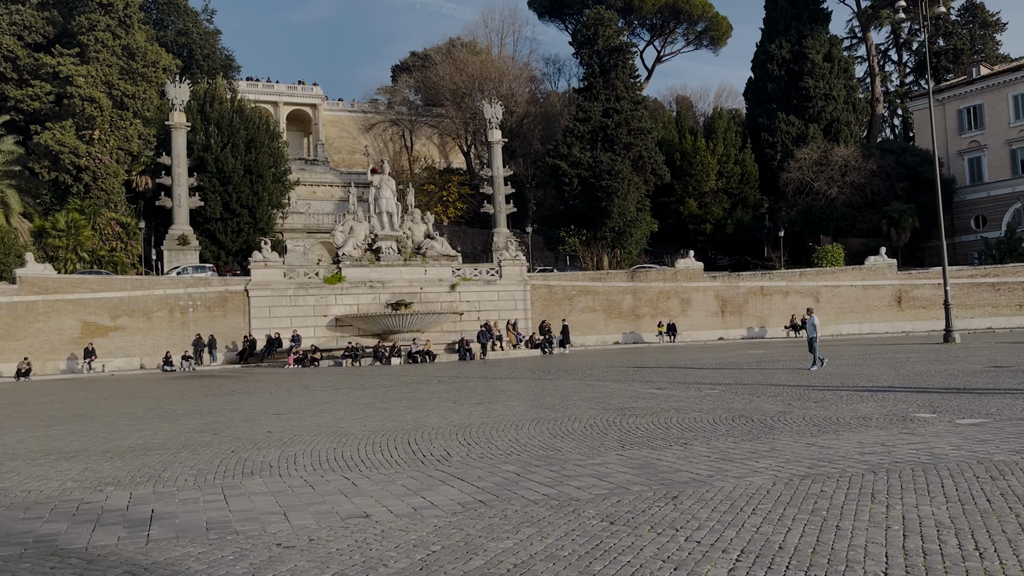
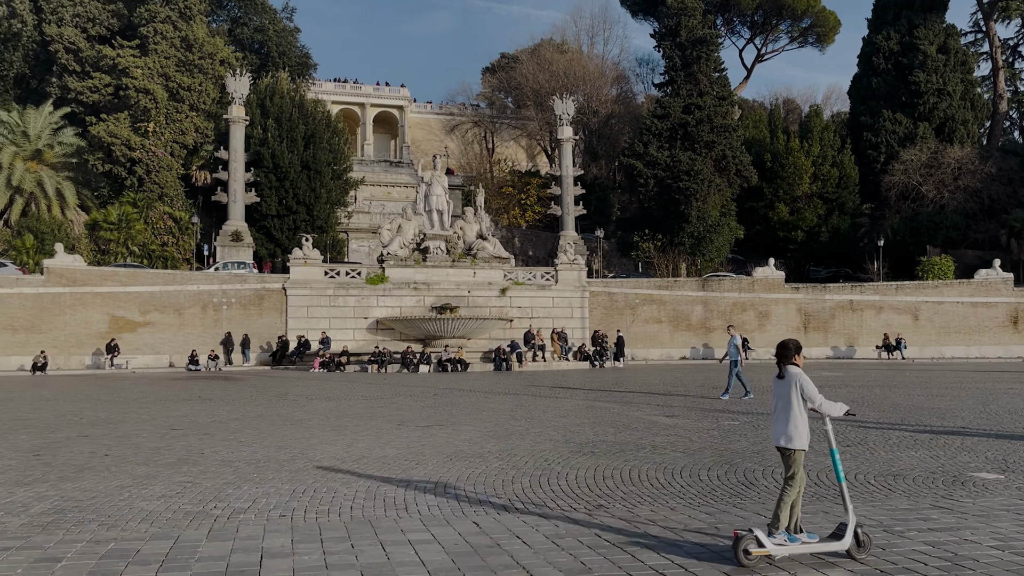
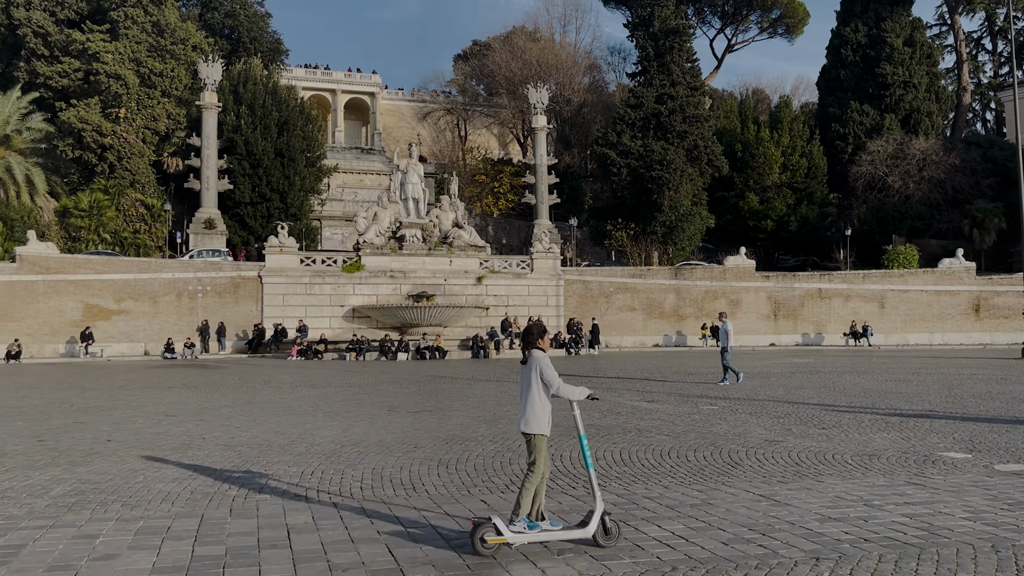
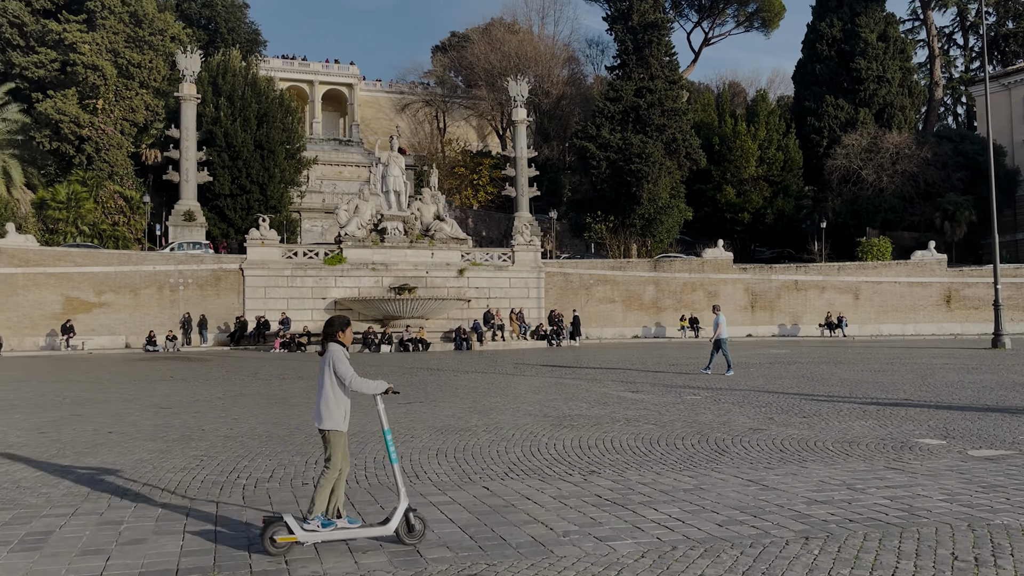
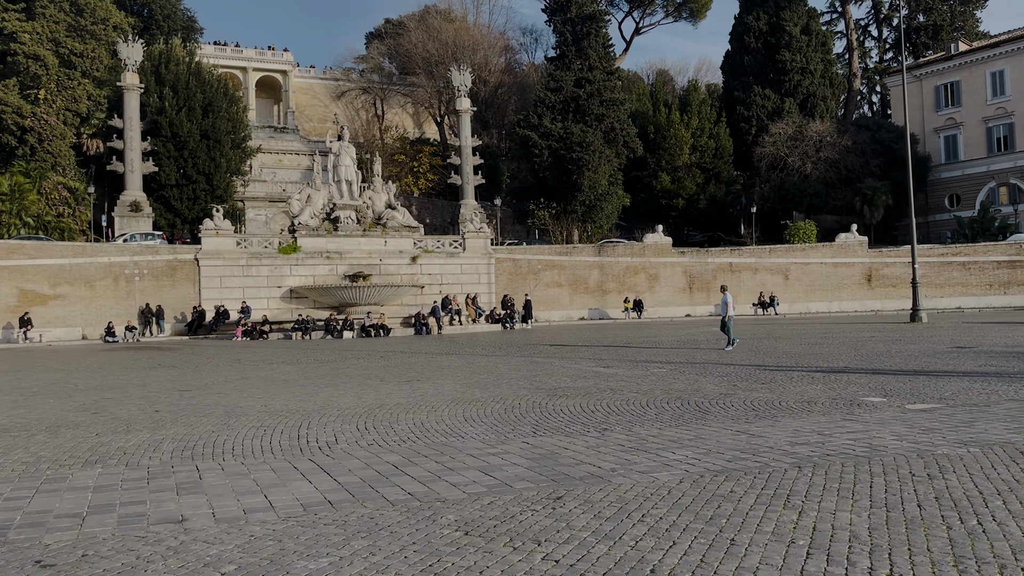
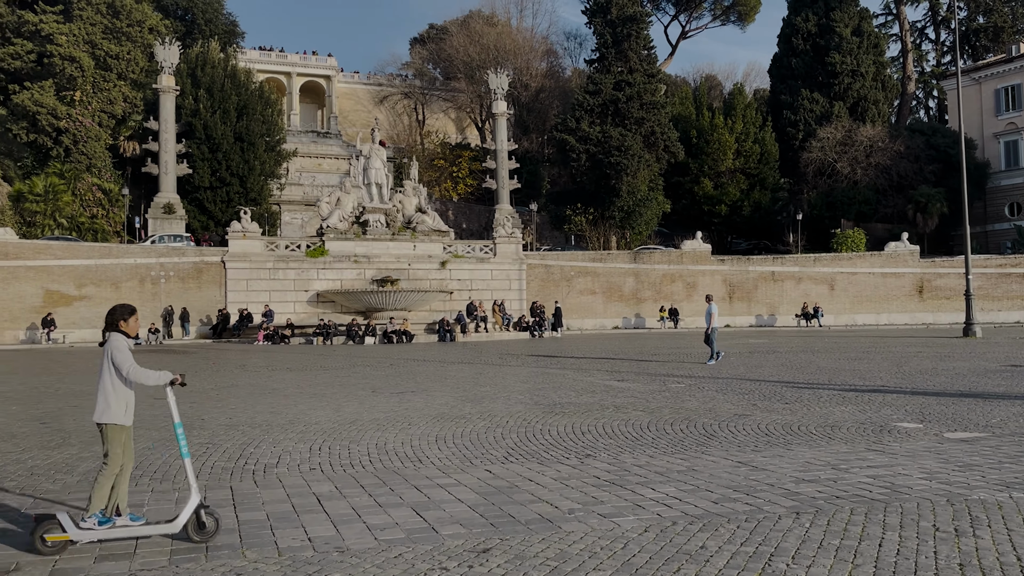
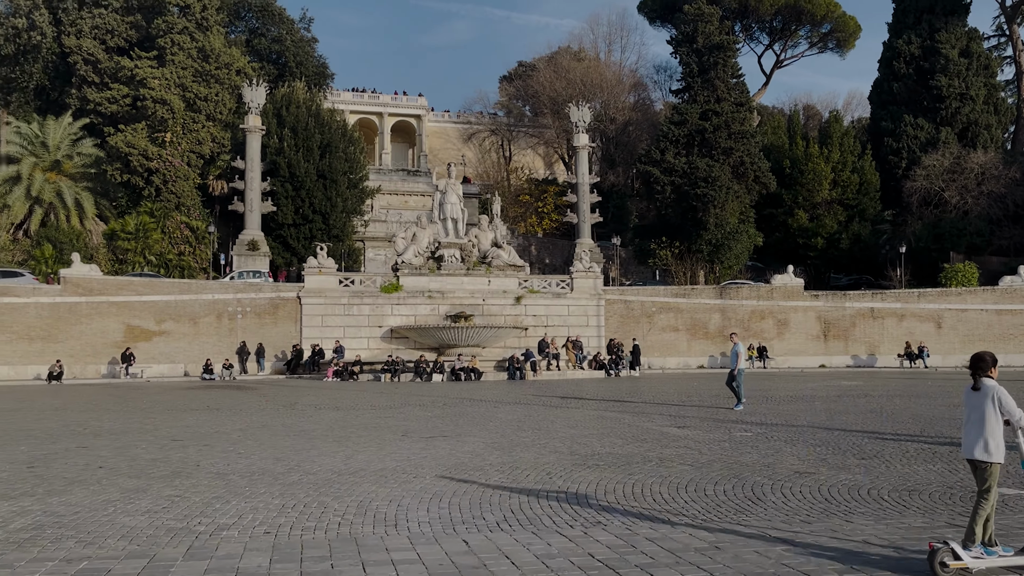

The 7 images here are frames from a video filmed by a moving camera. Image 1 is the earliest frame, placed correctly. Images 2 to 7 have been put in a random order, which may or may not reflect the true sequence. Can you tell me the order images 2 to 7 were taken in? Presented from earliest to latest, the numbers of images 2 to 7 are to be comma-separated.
5, 6, 4, 3, 2, 7
